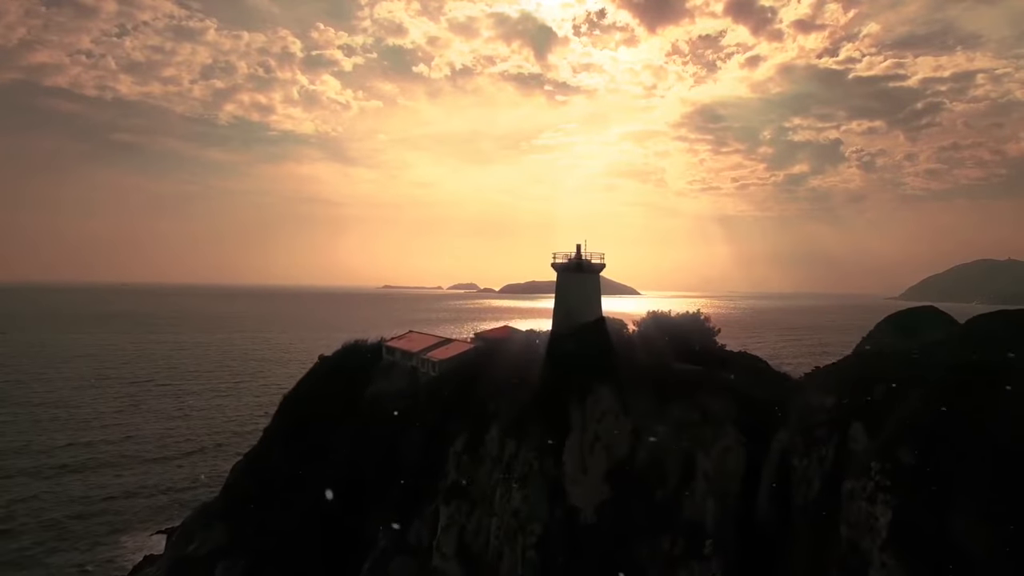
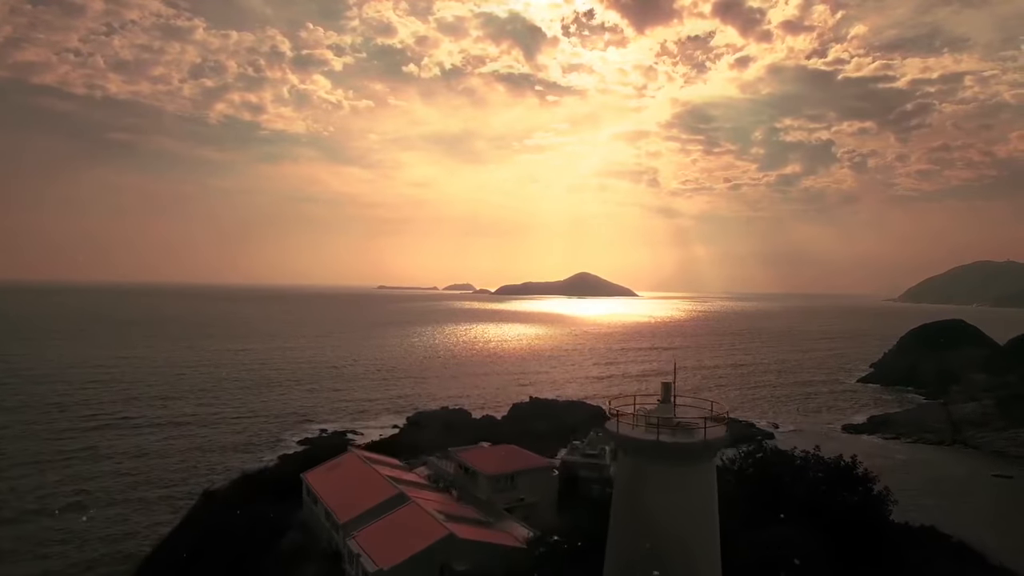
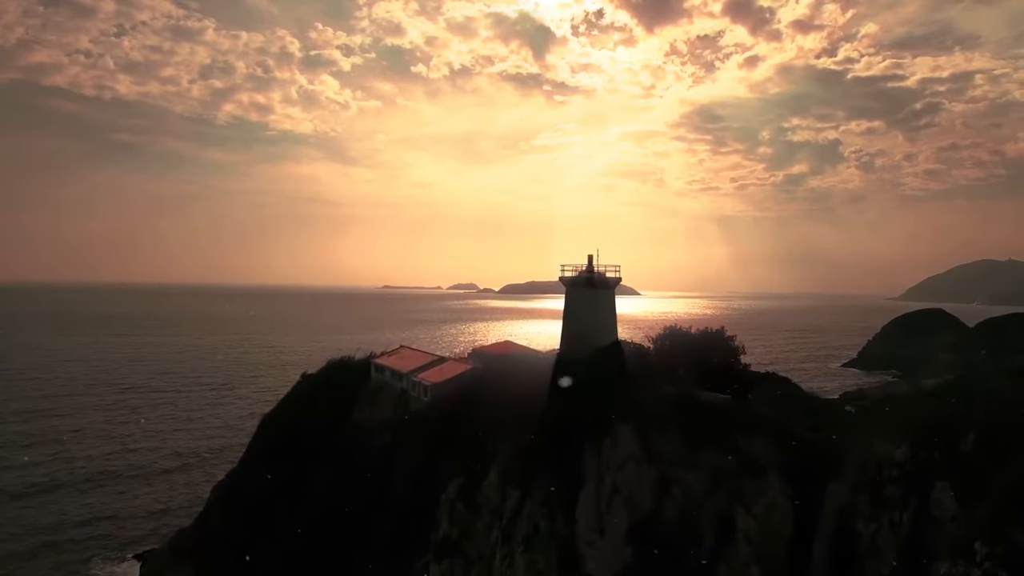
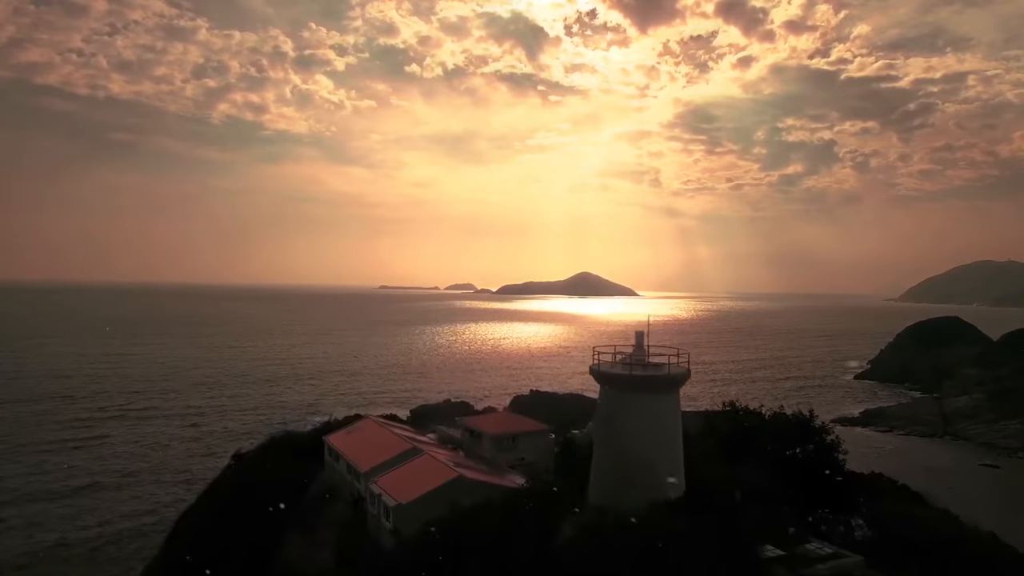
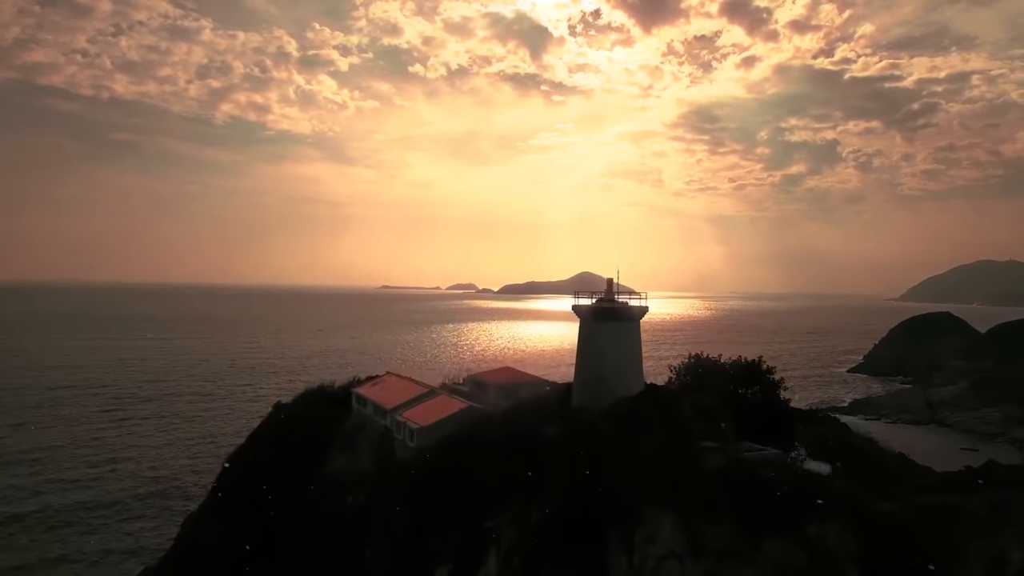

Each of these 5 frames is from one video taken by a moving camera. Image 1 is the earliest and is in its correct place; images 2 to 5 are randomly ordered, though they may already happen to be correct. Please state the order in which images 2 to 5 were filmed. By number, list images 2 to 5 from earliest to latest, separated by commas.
3, 5, 4, 2
